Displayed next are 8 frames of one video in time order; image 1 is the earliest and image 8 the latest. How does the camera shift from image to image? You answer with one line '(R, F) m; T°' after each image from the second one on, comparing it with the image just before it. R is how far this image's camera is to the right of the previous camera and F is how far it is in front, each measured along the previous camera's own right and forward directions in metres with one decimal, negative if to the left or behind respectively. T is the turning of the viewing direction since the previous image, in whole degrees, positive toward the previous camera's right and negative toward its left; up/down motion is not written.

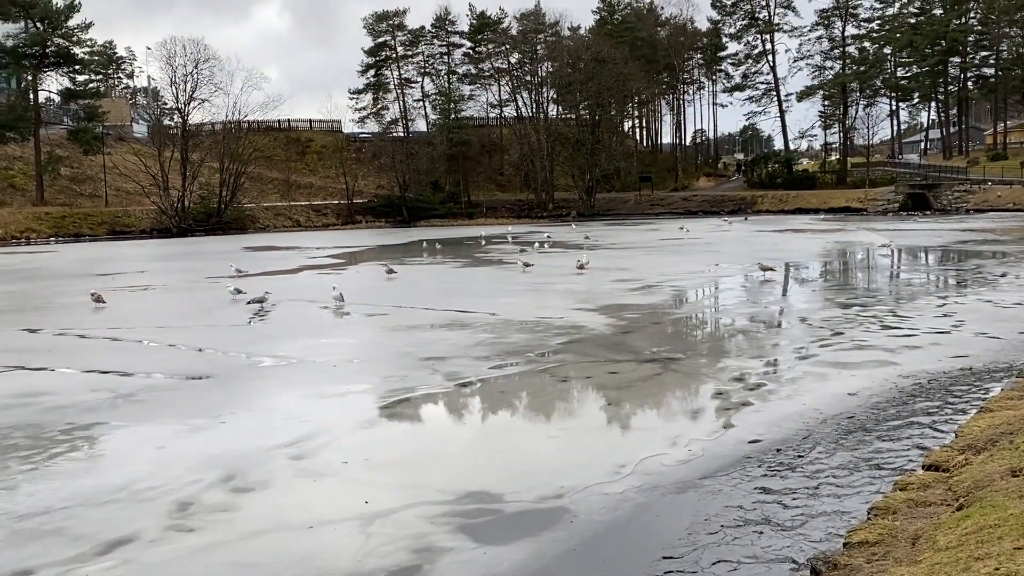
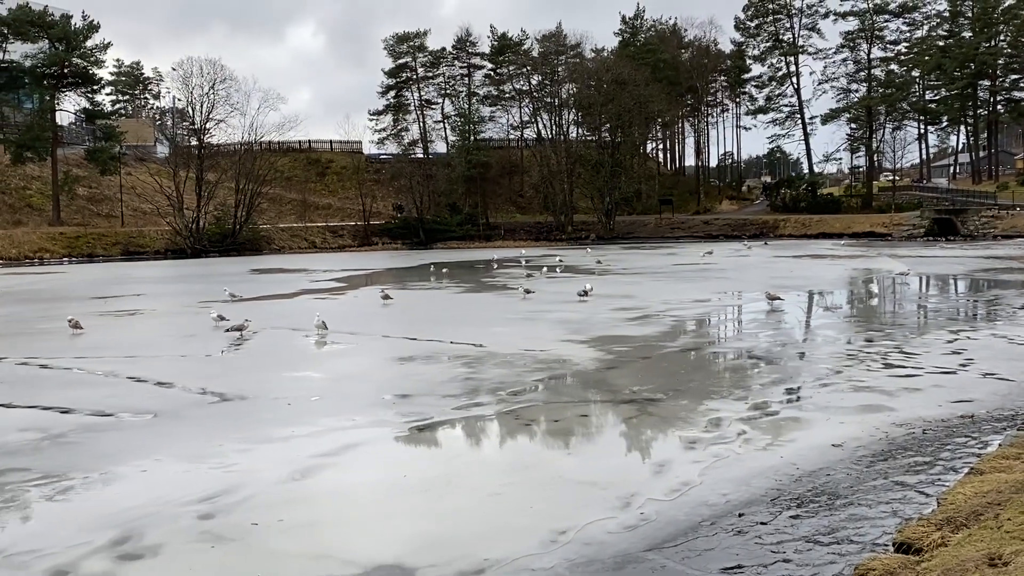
(+0.6, +0.7) m; -1°
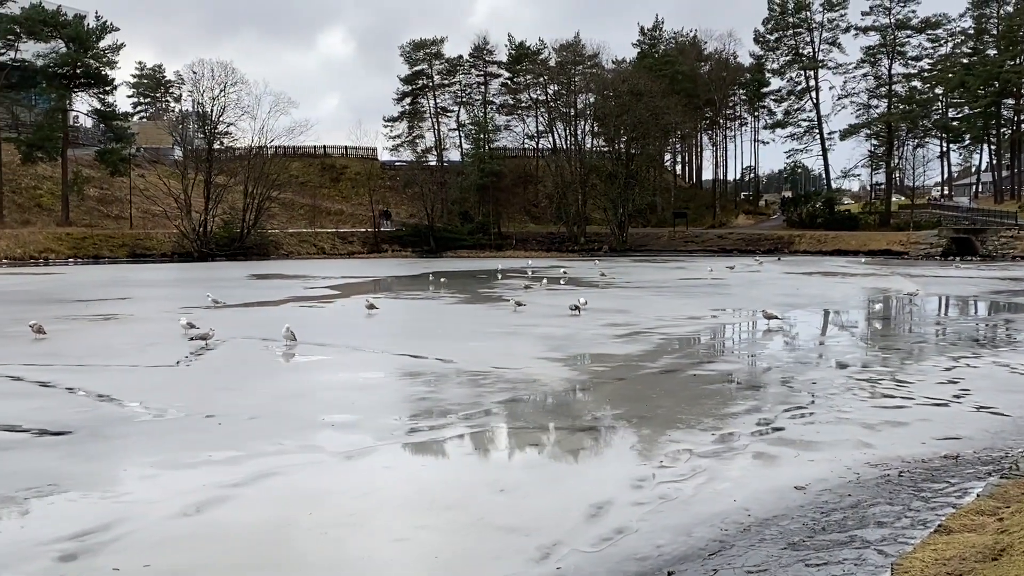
(+0.6, +0.8) m; -1°
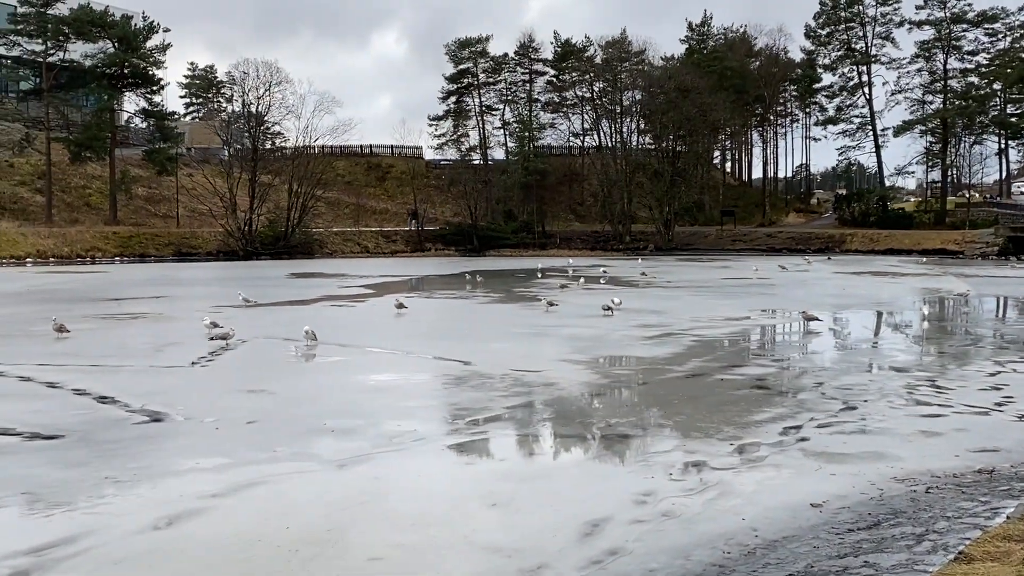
(+0.4, +0.5) m; -3°
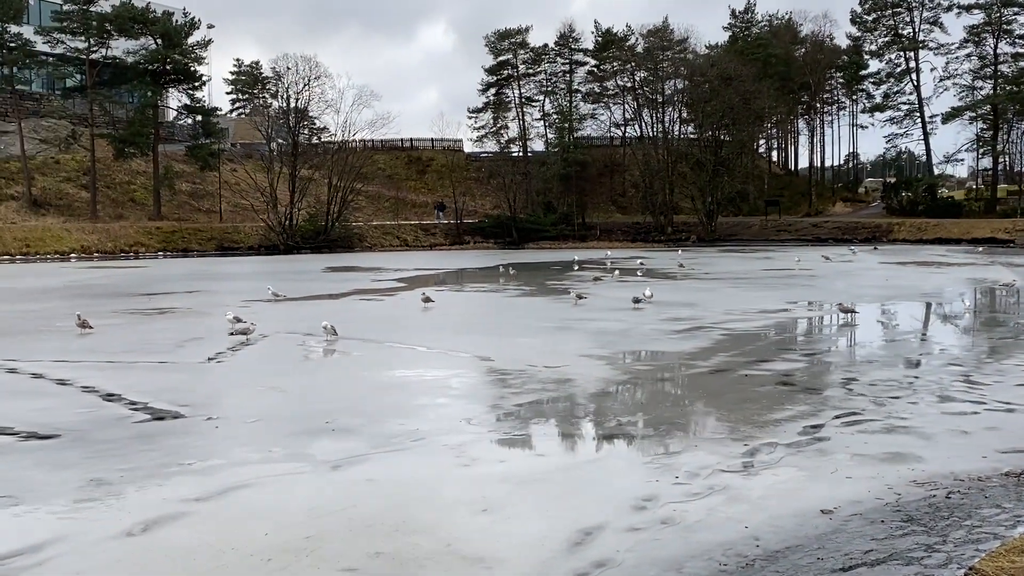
(+0.3, +0.3) m; -2°
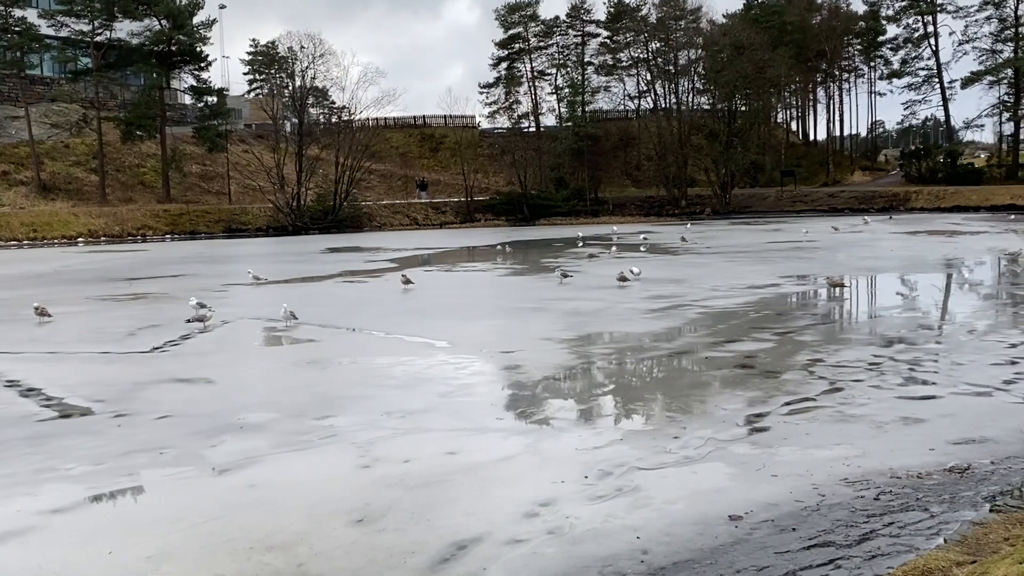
(+0.8, +0.6) m; -1°
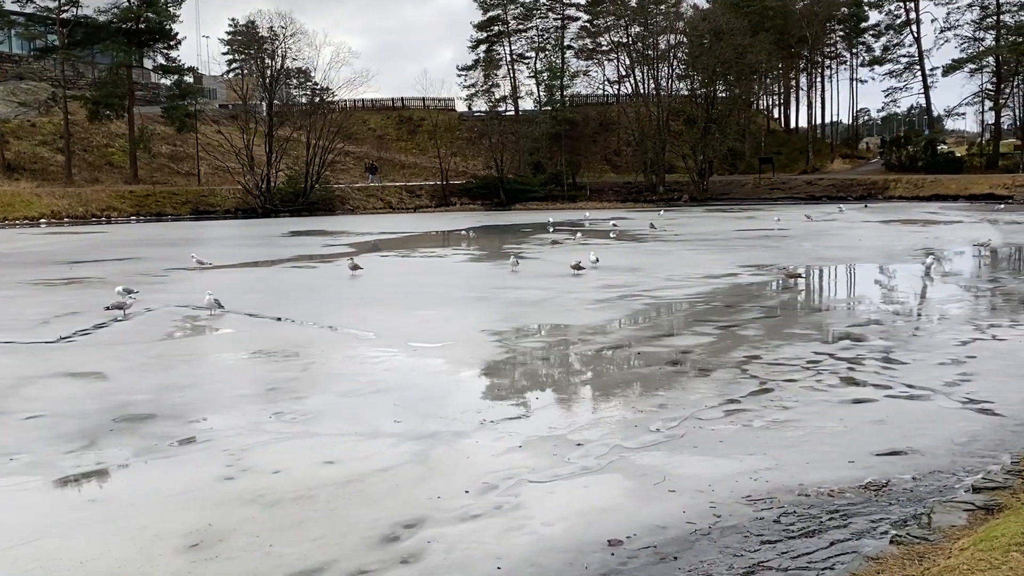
(+0.6, +0.7) m; +1°
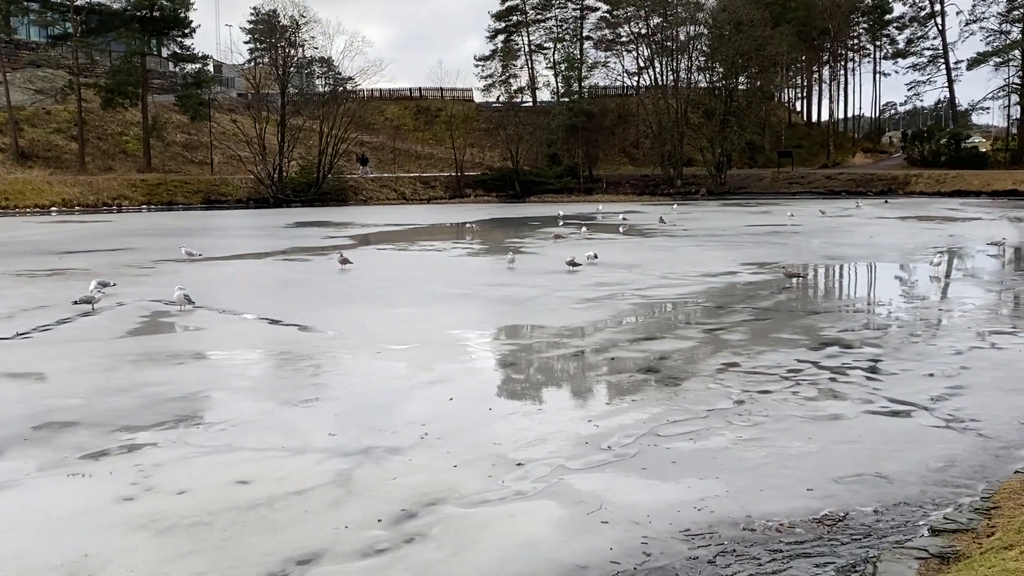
(+0.5, +0.6) m; -1°
